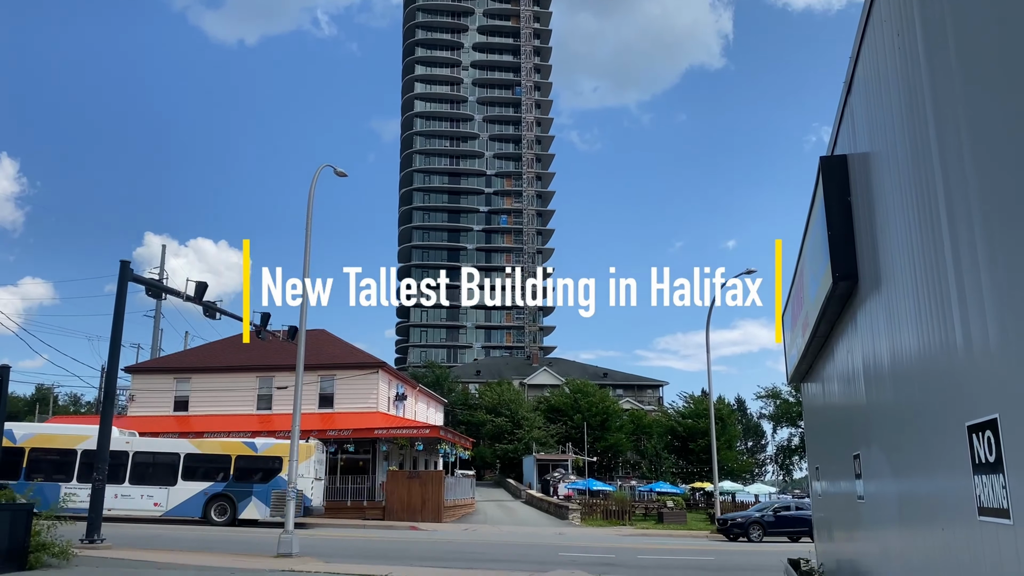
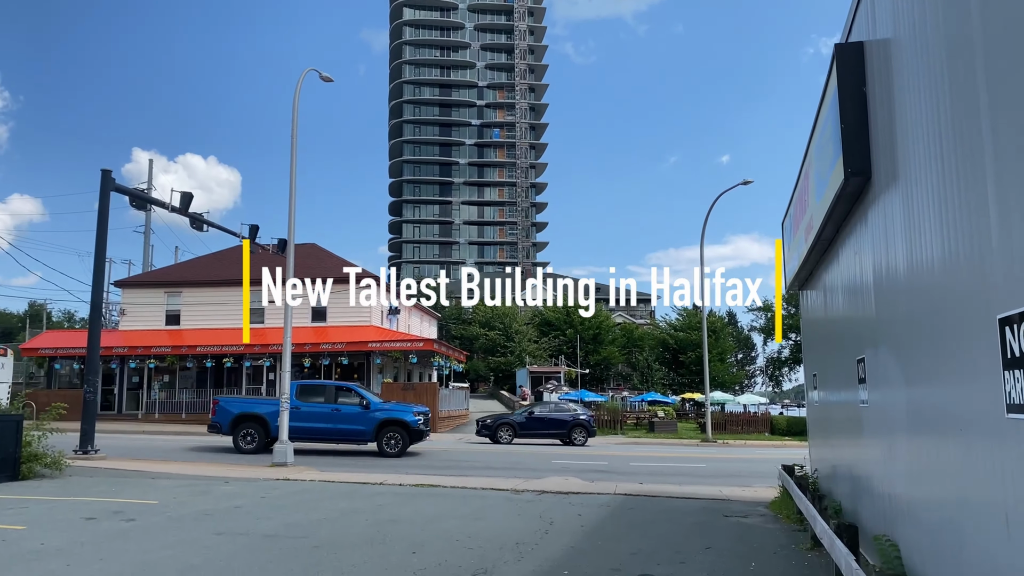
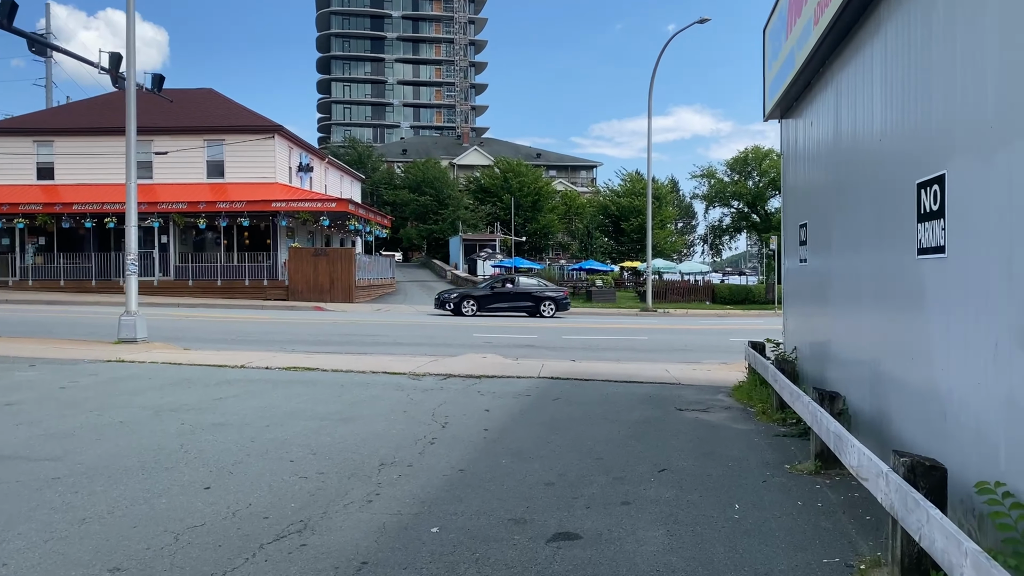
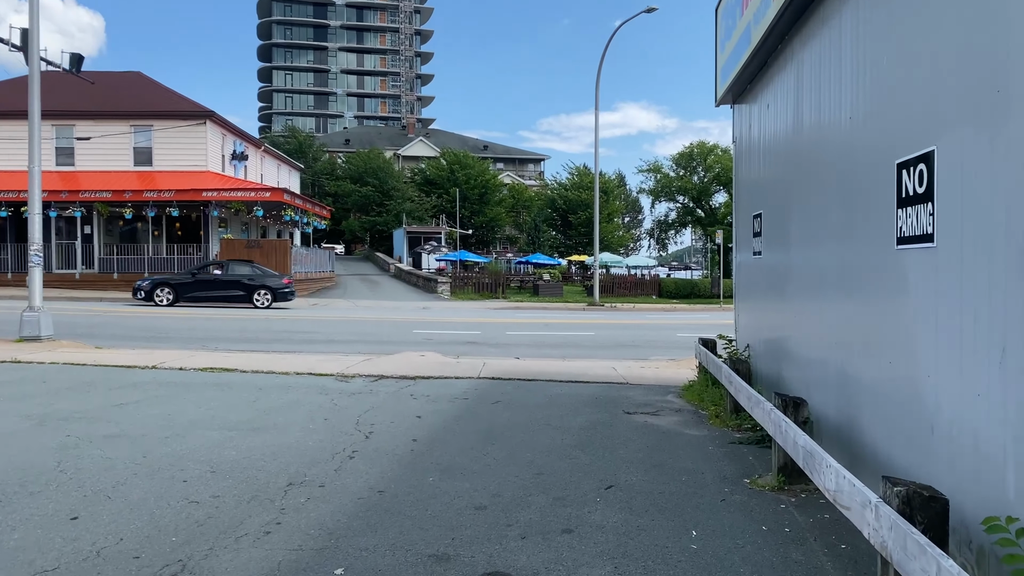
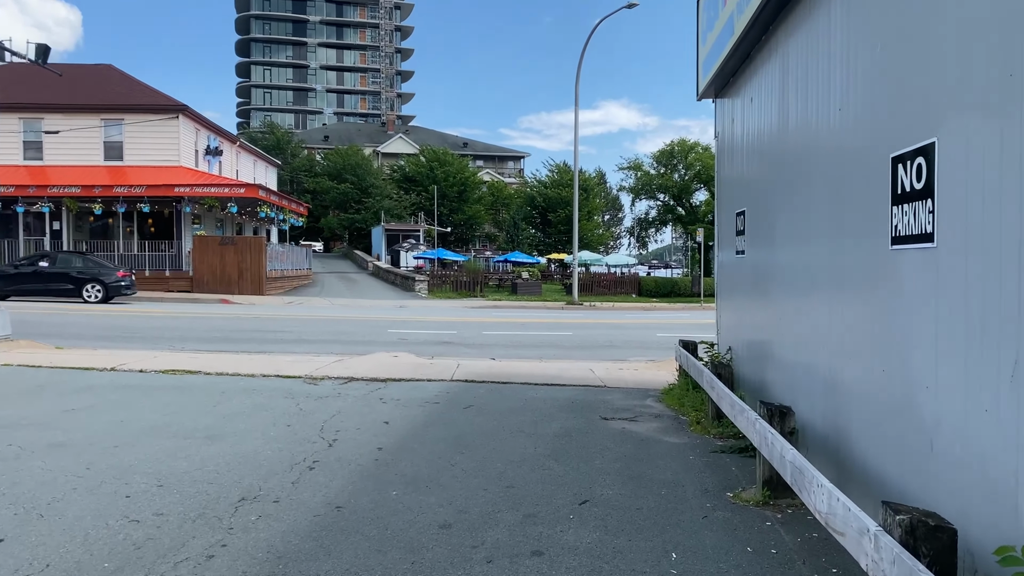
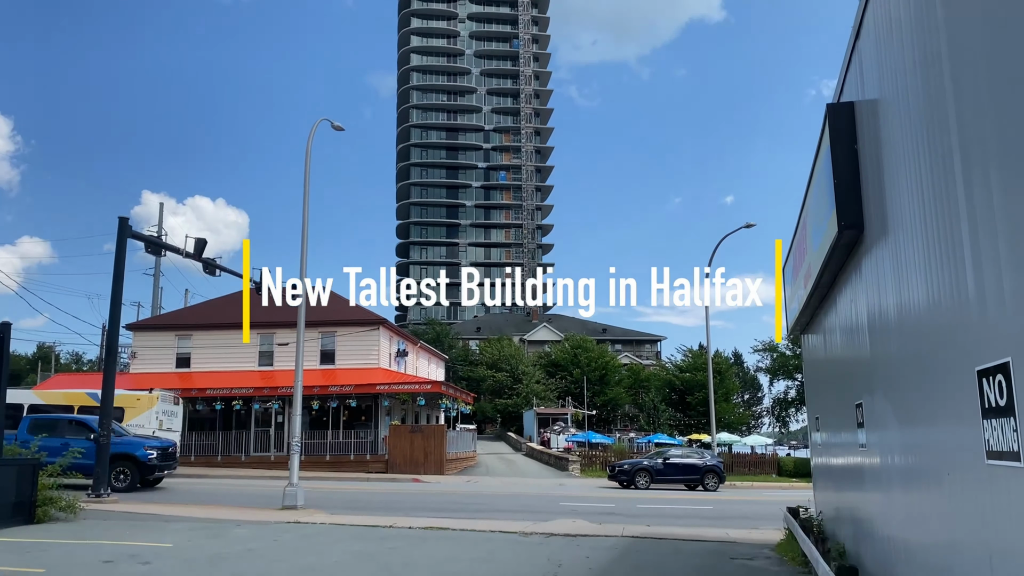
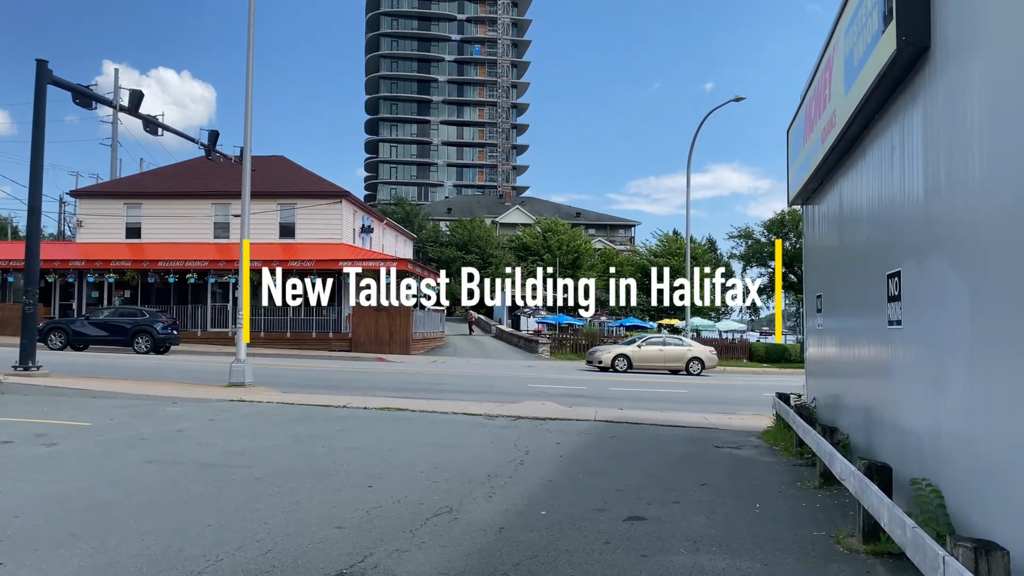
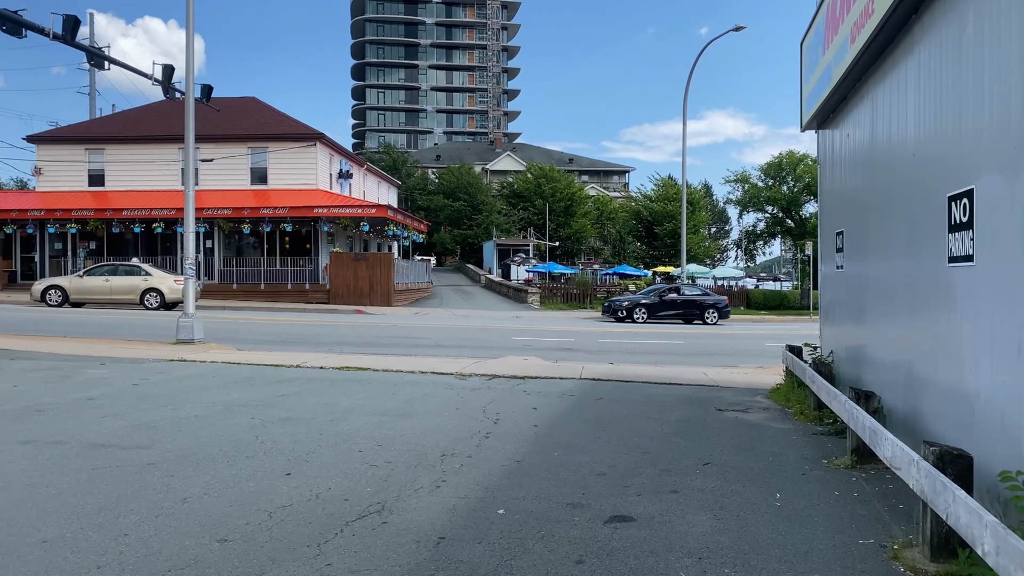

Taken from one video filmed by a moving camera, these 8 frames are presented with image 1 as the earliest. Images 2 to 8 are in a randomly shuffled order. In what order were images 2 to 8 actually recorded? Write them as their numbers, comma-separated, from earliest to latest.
6, 2, 7, 8, 3, 4, 5
